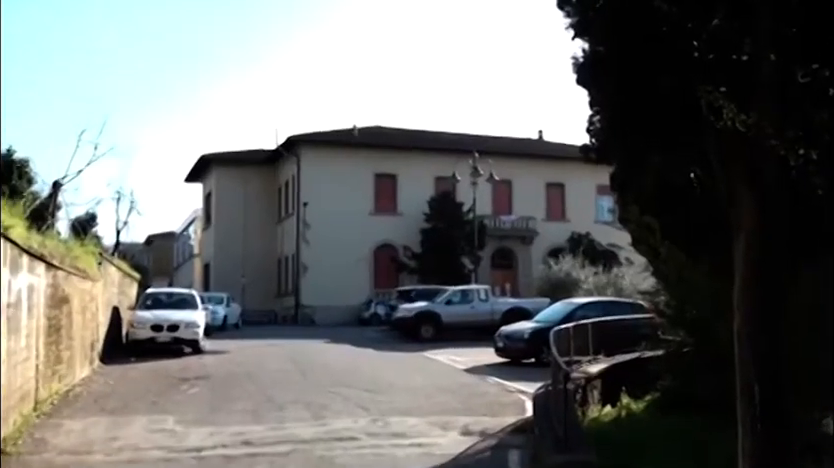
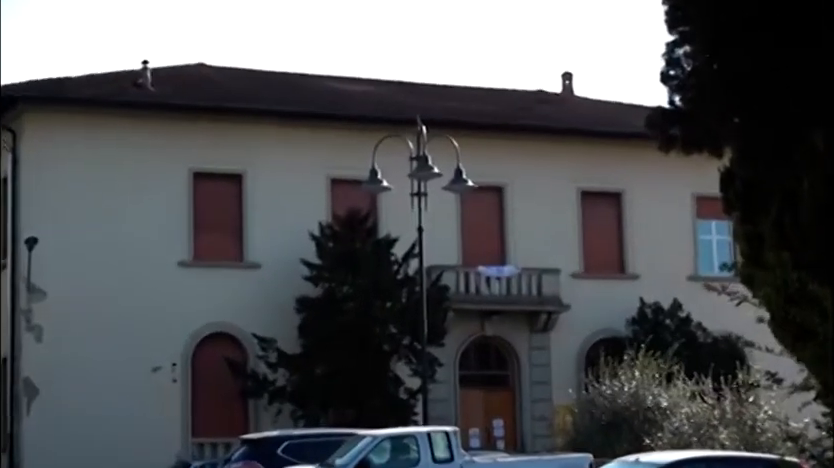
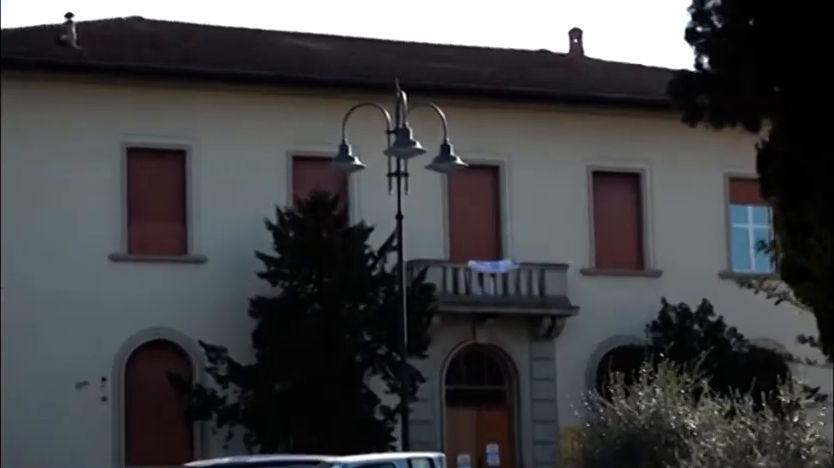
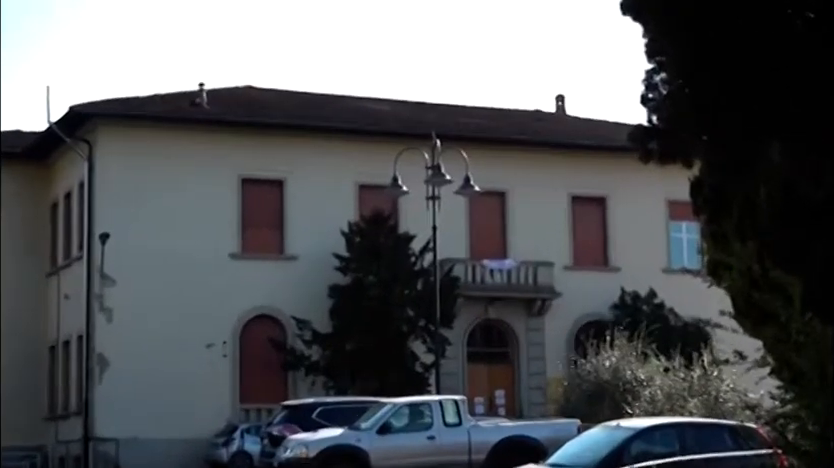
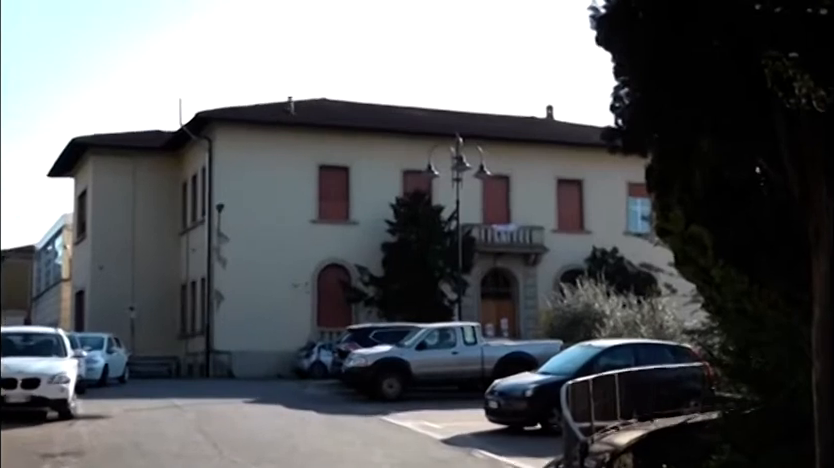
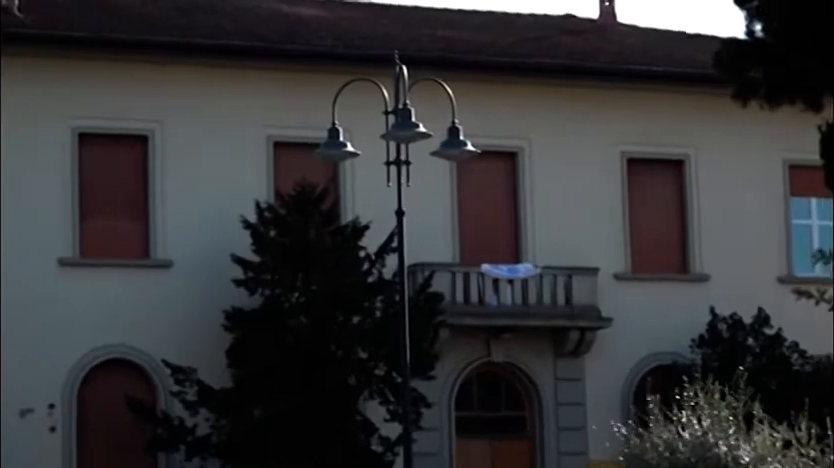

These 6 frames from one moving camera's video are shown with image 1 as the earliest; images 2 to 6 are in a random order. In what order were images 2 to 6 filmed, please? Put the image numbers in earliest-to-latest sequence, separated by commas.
5, 4, 2, 3, 6
